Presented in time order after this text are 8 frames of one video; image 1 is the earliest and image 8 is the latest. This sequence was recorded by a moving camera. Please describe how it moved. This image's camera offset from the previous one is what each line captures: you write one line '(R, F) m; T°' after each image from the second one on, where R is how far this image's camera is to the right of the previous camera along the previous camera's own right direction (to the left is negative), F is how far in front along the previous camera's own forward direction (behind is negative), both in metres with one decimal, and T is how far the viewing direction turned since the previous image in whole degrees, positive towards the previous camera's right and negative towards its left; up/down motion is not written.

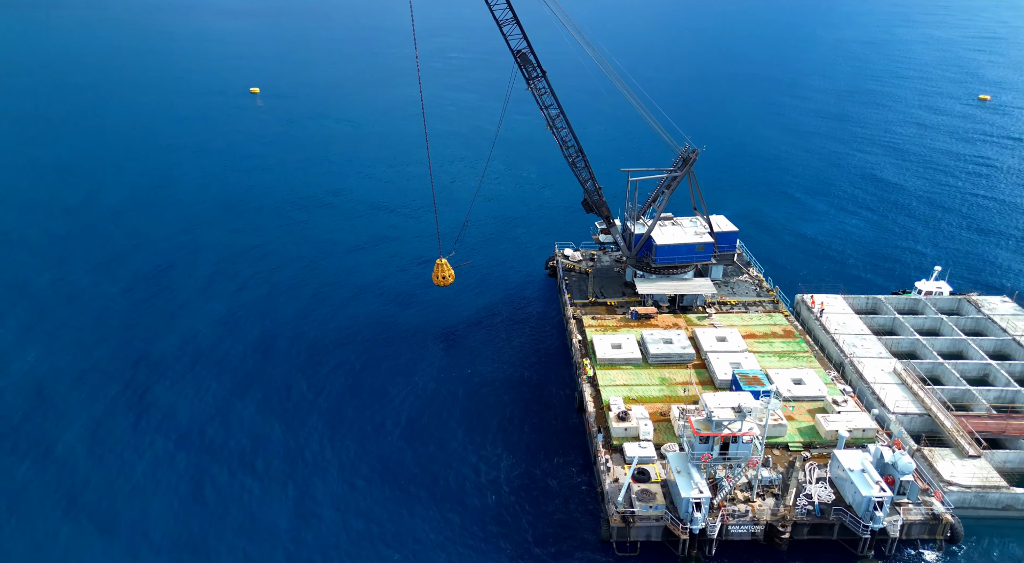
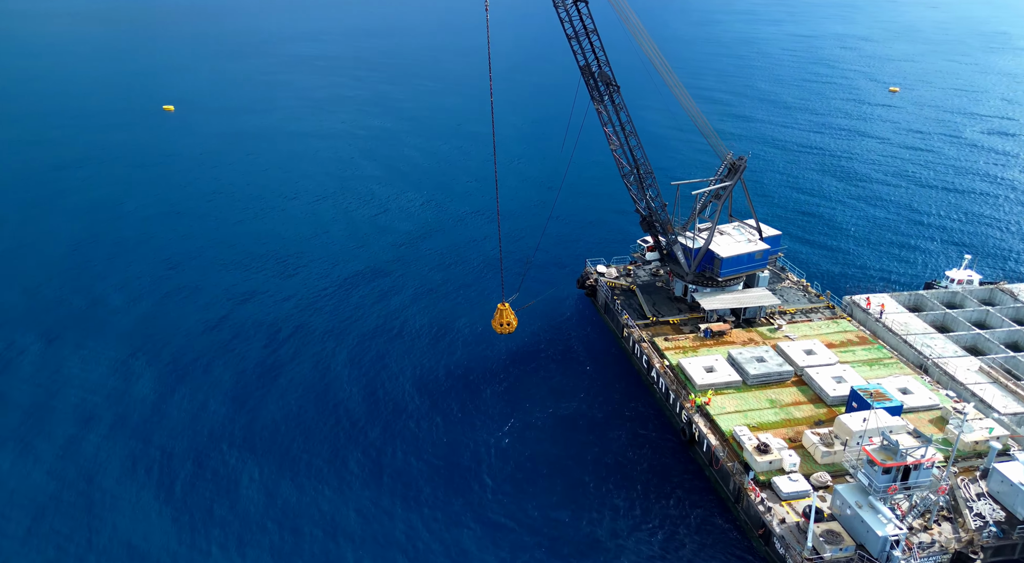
(-20.6, +9.5) m; +10°
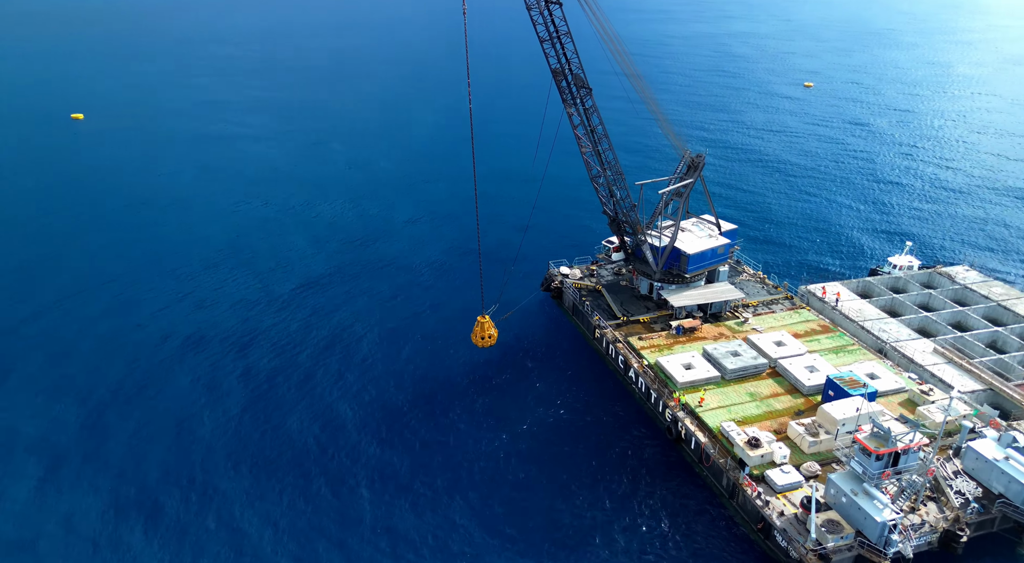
(-6.0, +1.6) m; +6°
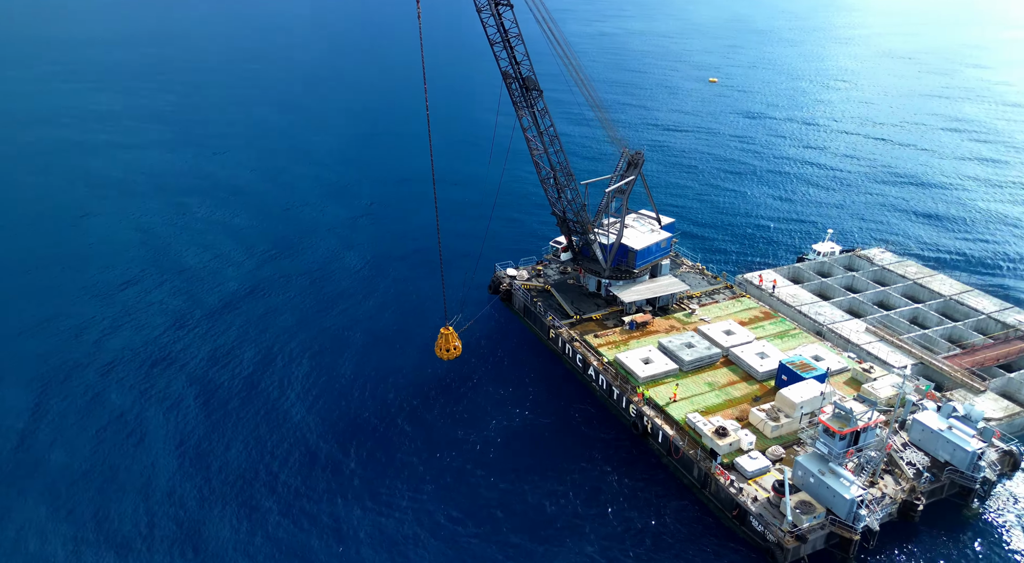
(-5.3, +0.8) m; +7°
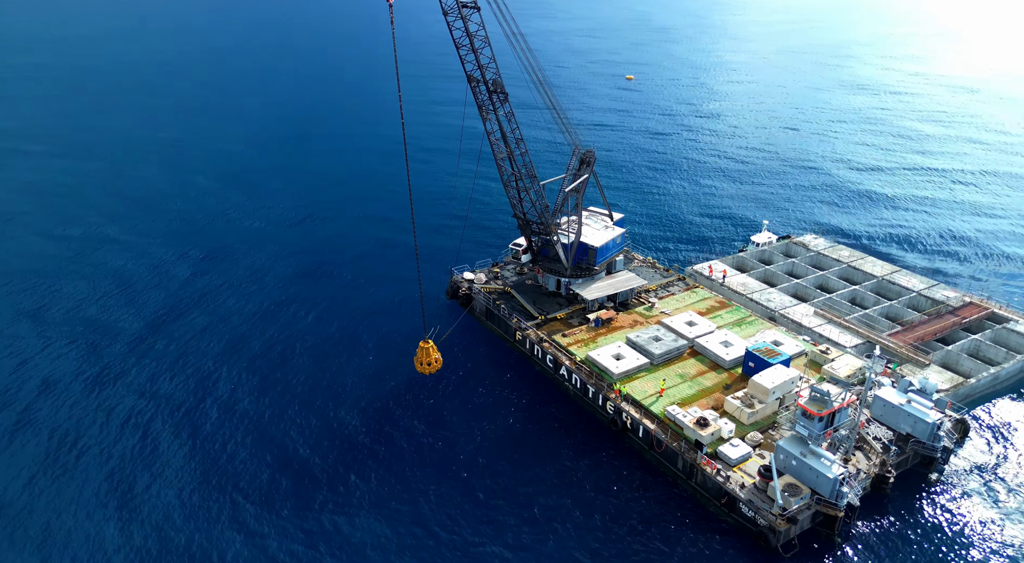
(-6.2, +0.9) m; +7°
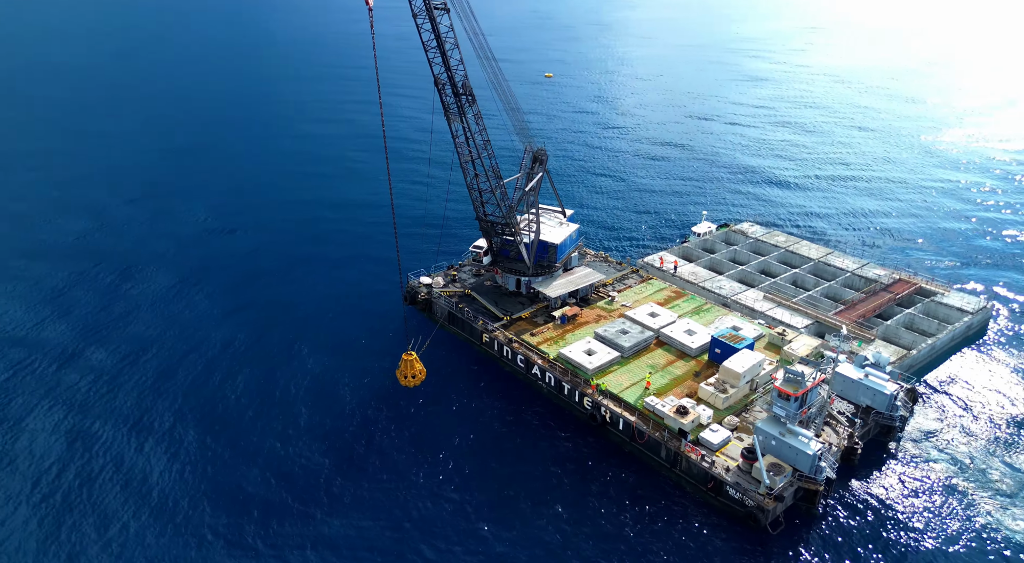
(-6.3, +0.6) m; +7°
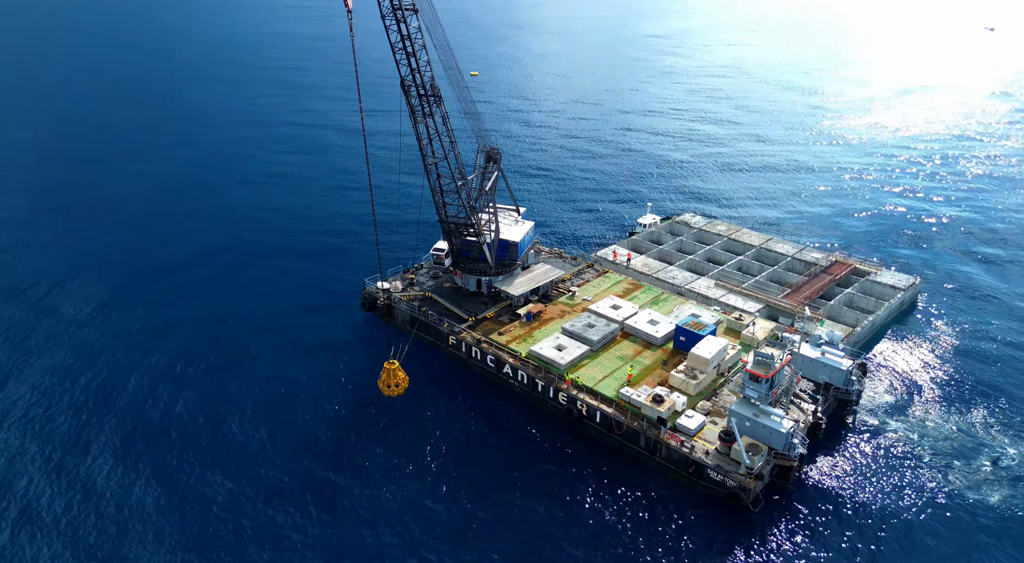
(-5.3, +0.2) m; +6°
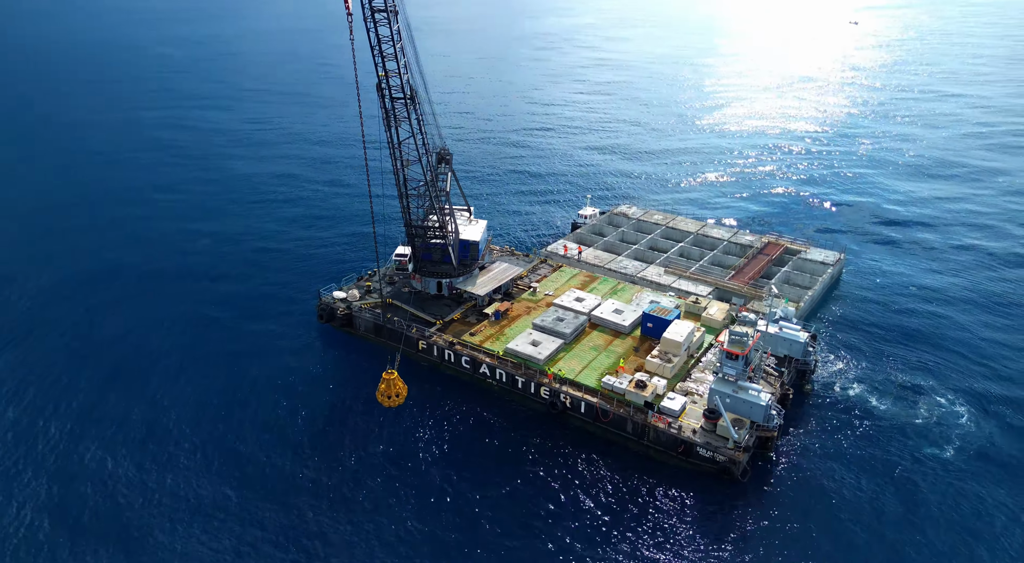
(-8.4, +0.4) m; +8°
